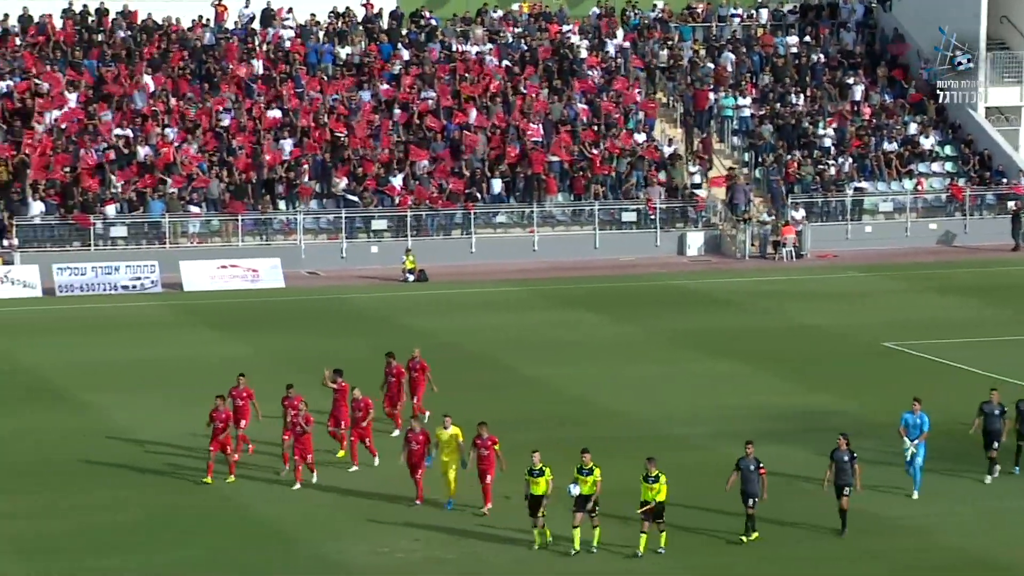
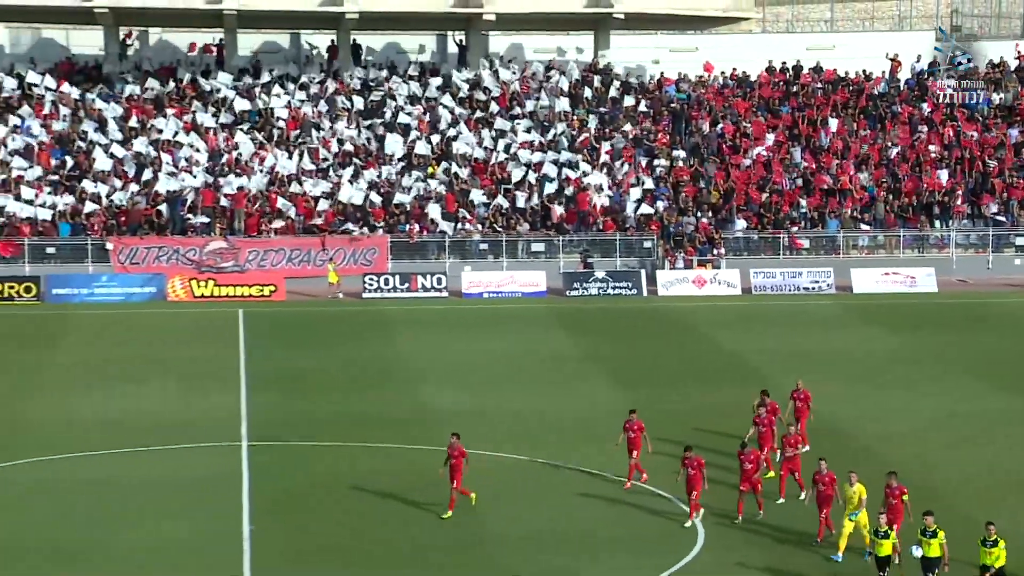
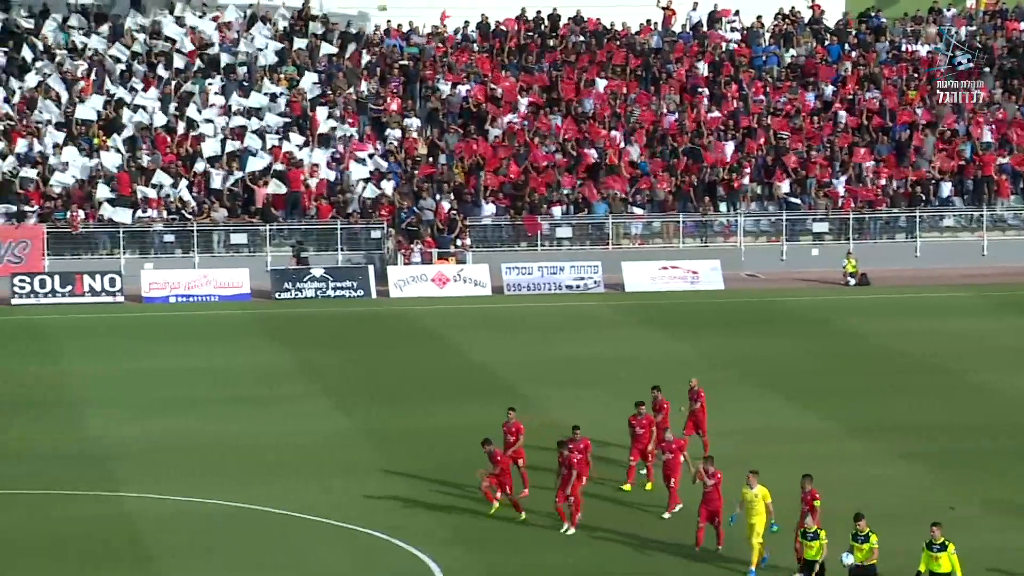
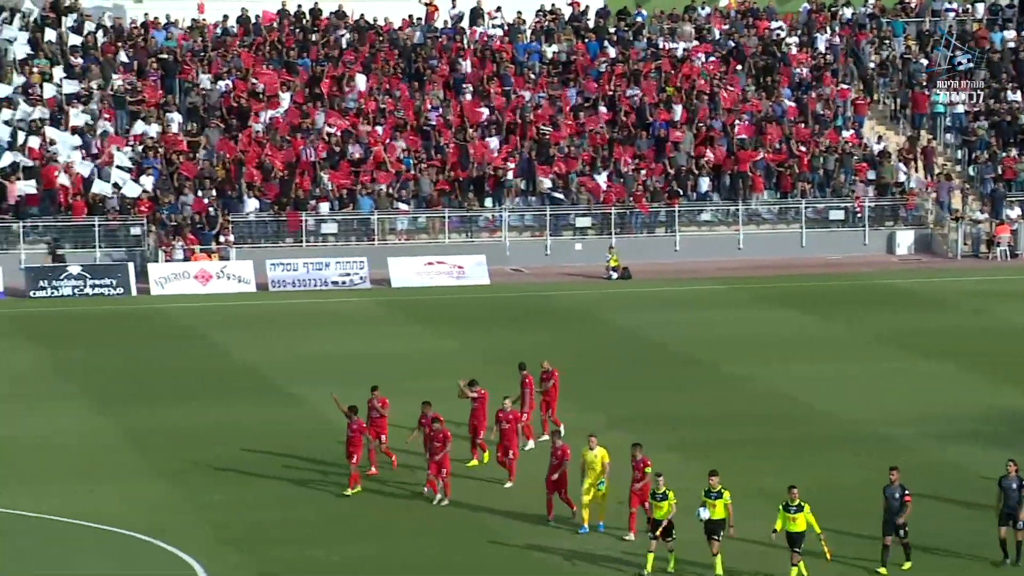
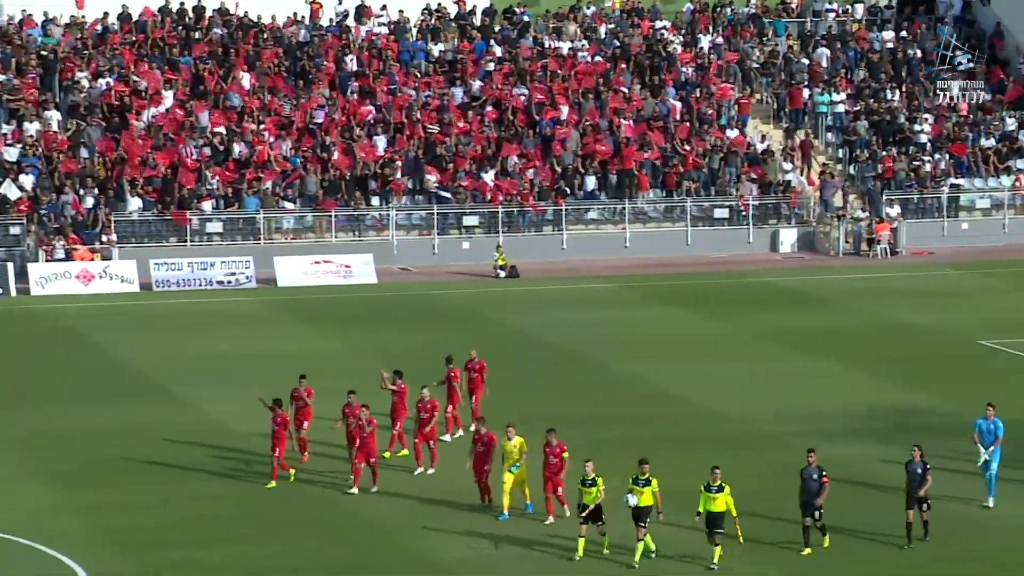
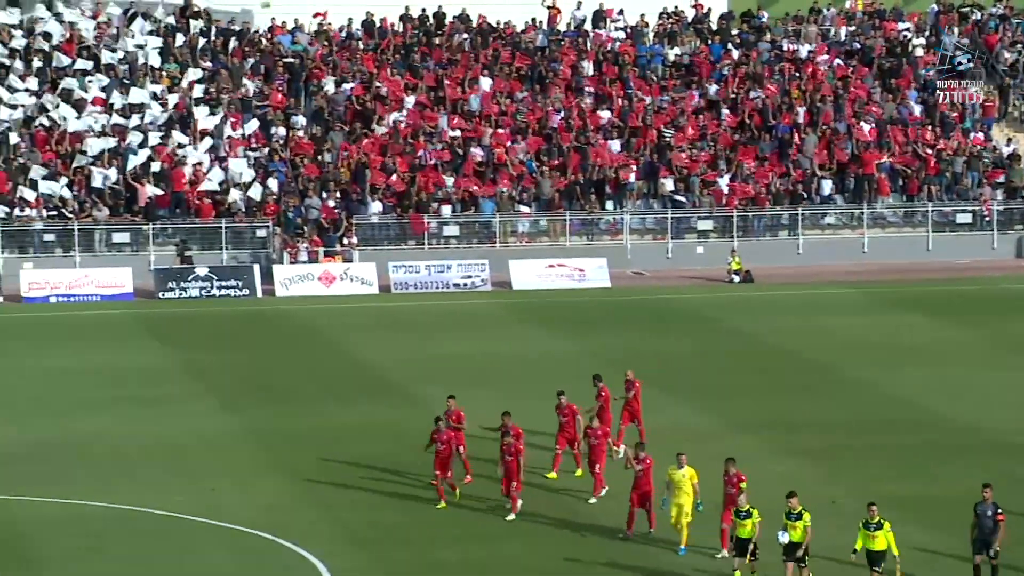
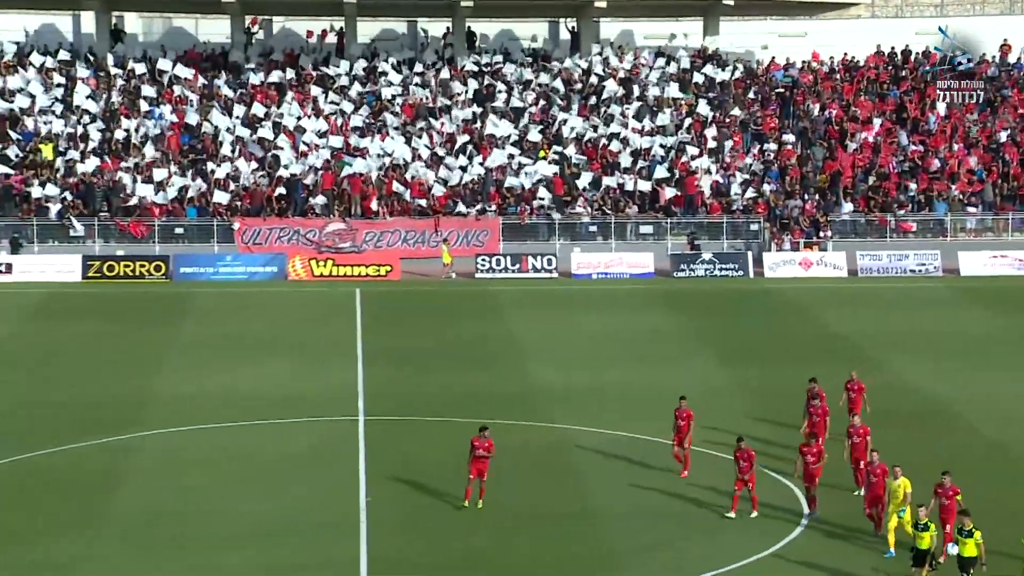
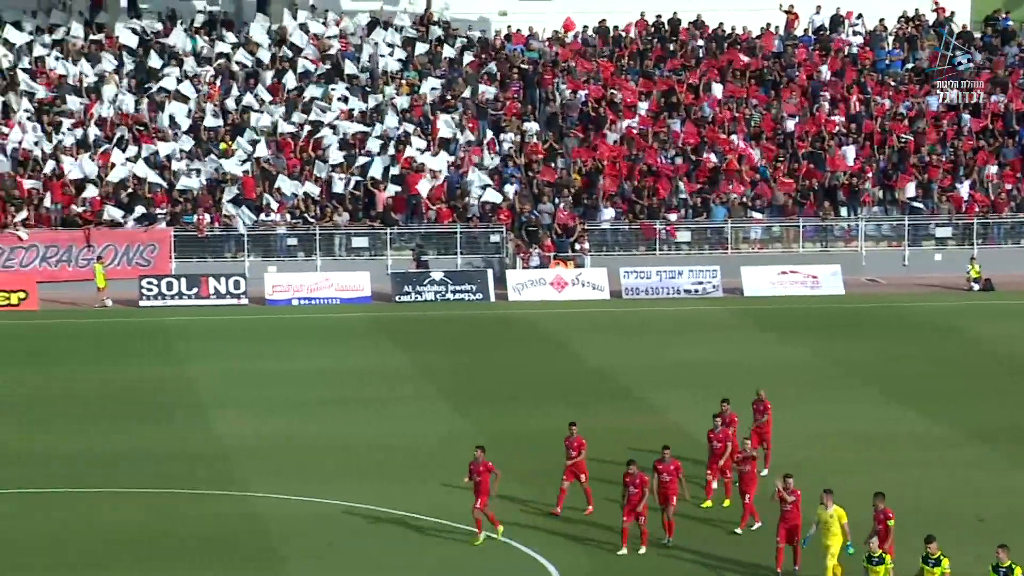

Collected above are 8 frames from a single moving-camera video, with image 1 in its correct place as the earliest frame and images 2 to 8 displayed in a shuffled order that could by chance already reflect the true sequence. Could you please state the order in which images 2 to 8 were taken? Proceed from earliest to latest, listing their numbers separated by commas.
5, 4, 6, 3, 8, 2, 7
